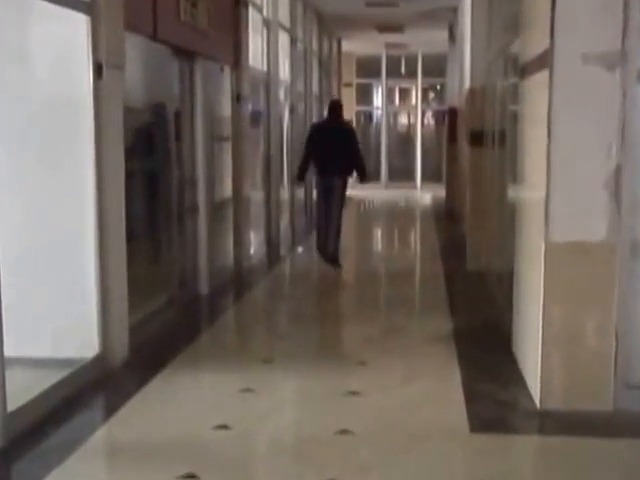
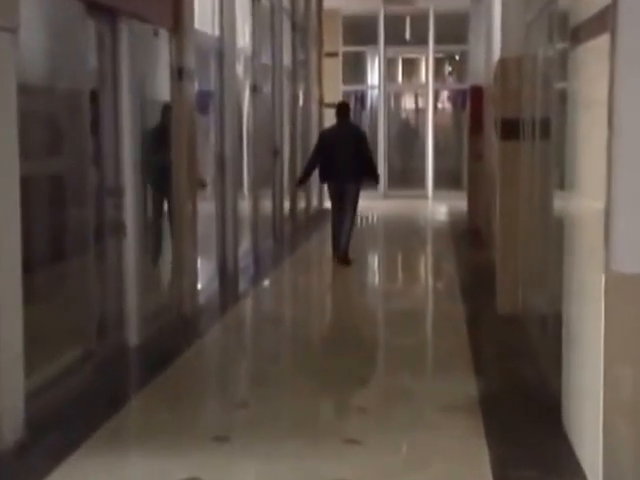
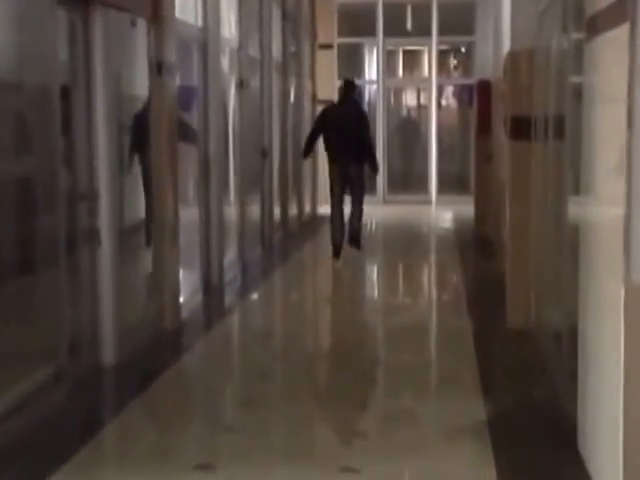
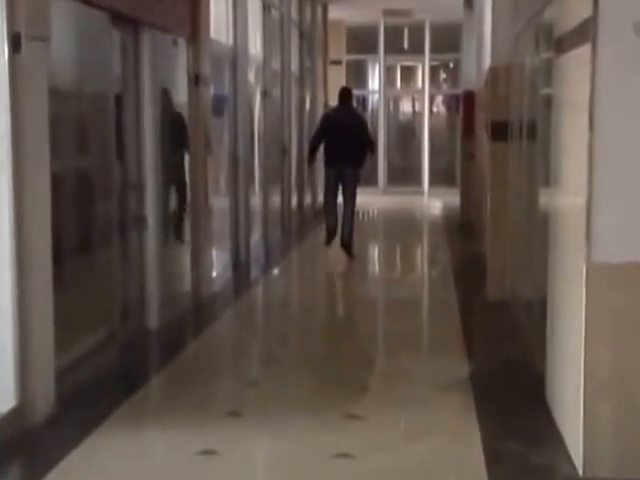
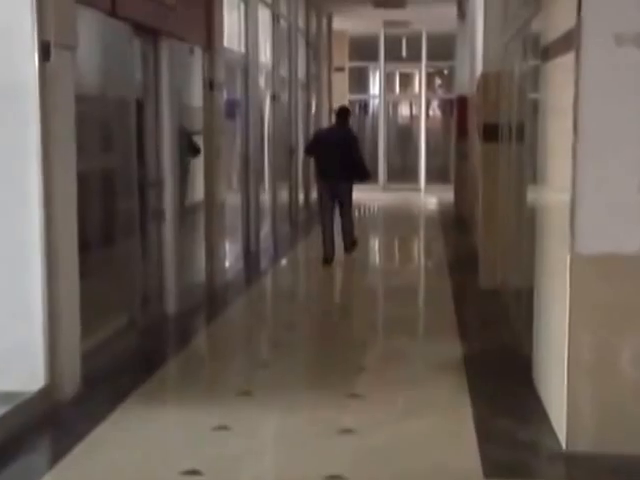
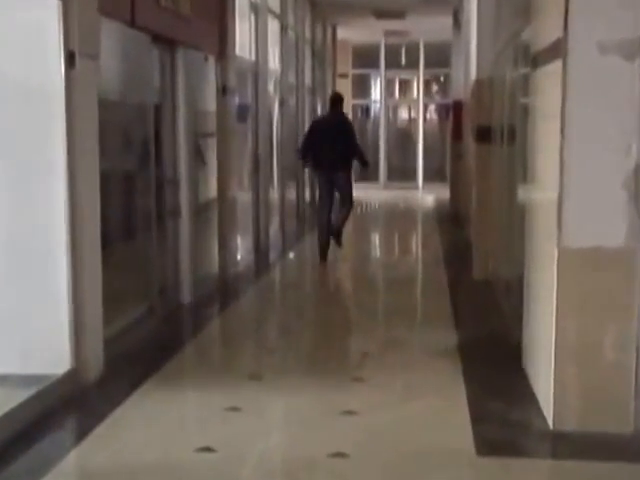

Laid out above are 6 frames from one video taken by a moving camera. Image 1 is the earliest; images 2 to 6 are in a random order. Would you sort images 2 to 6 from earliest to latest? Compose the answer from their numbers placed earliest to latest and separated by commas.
6, 5, 4, 2, 3
